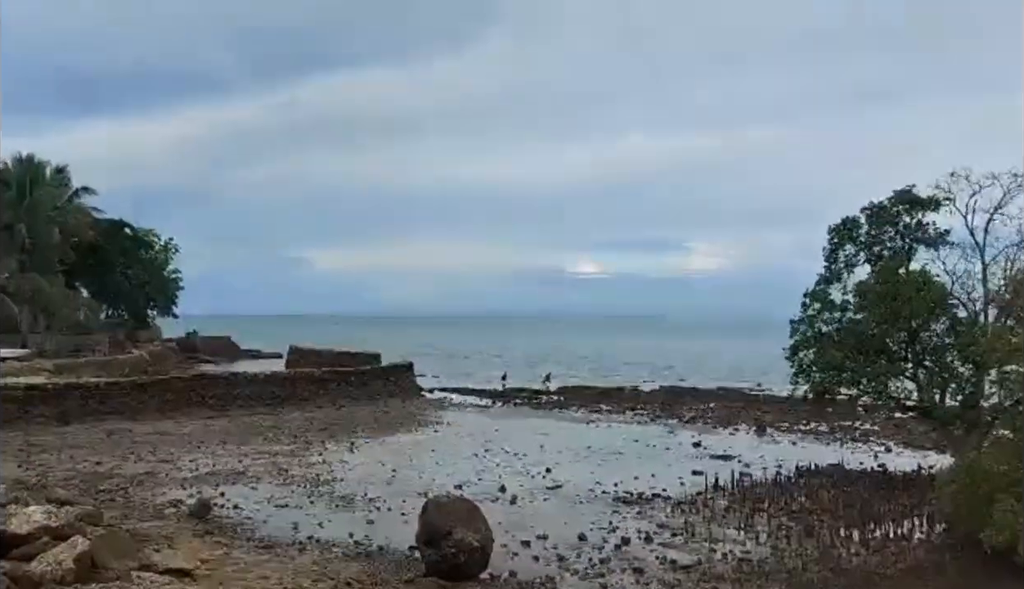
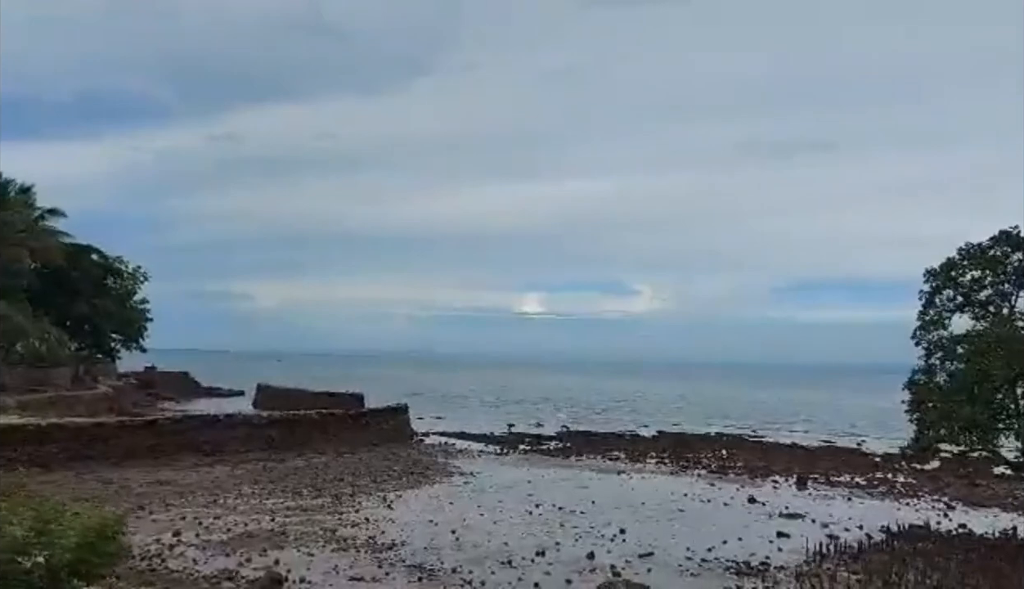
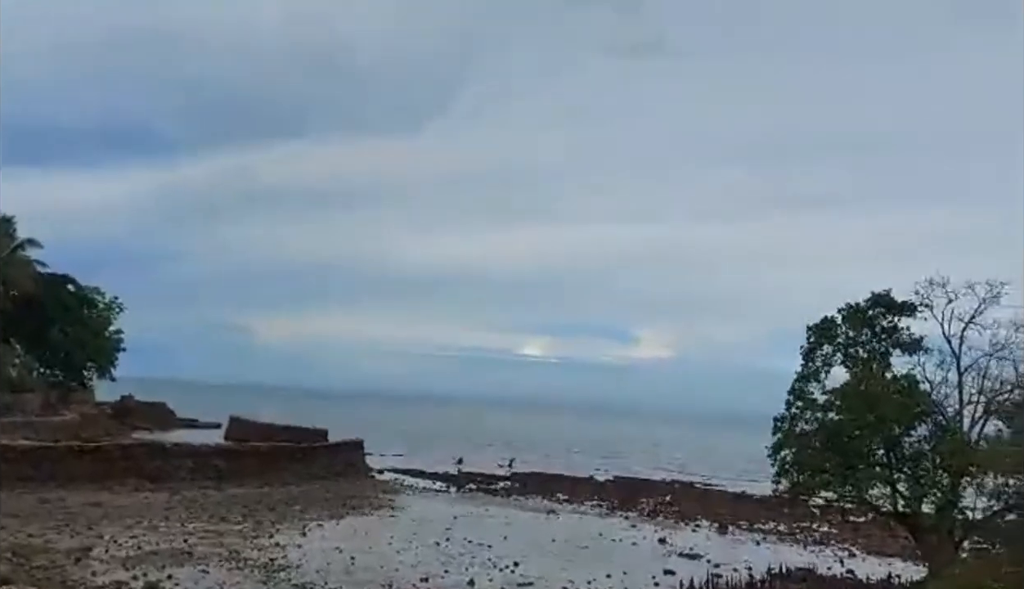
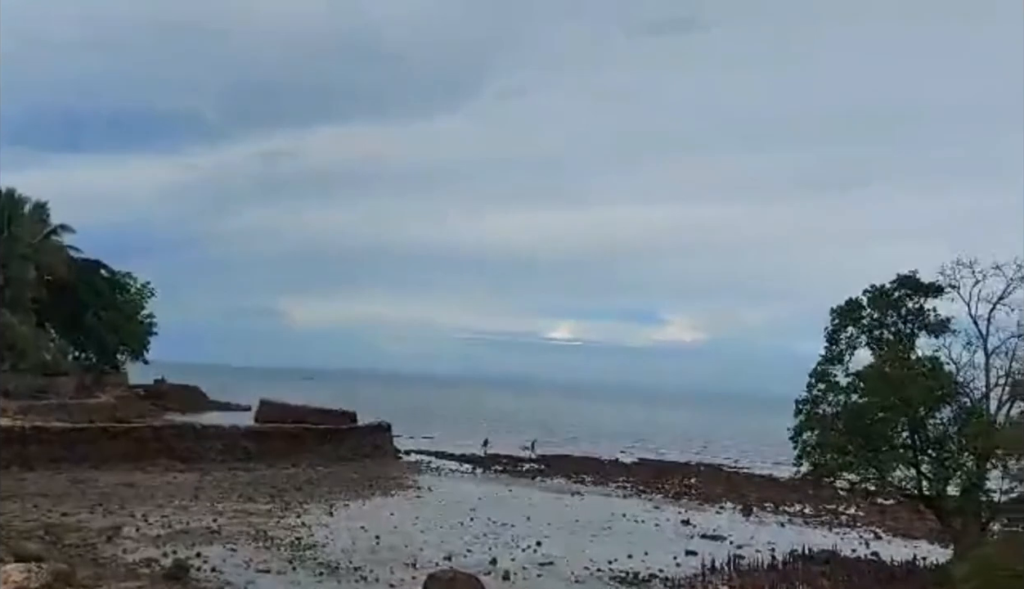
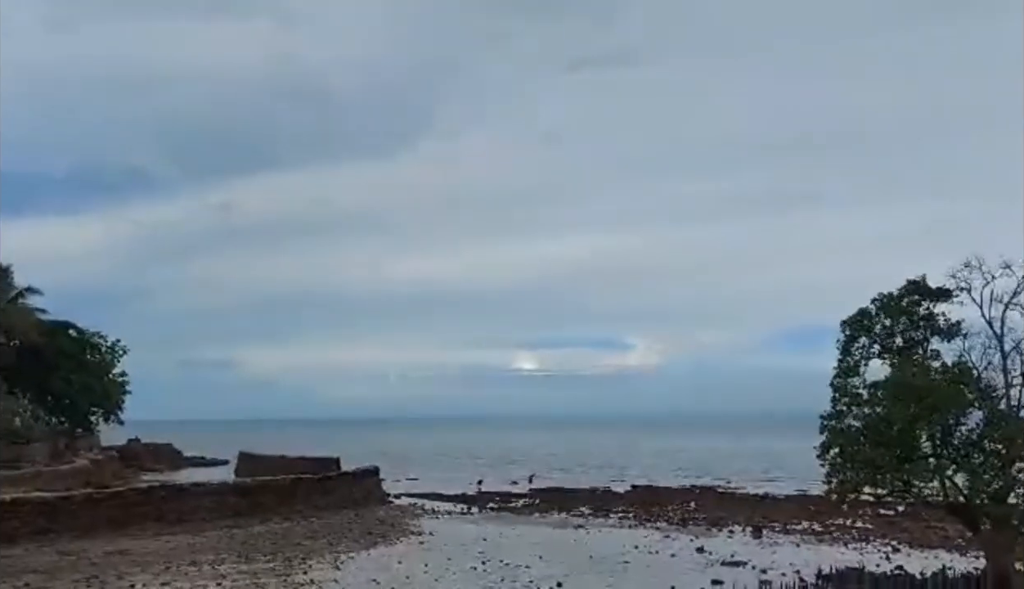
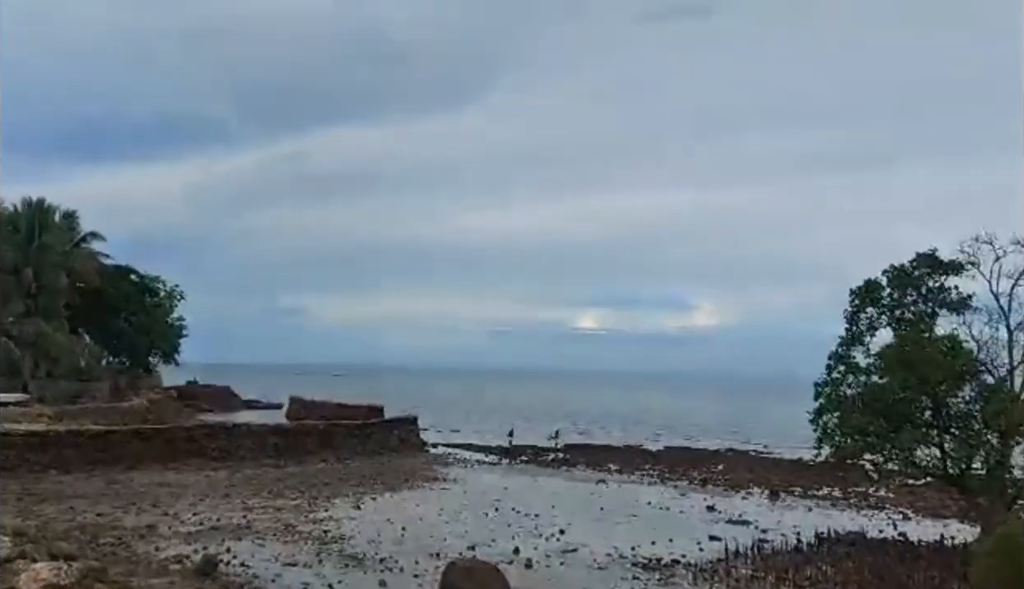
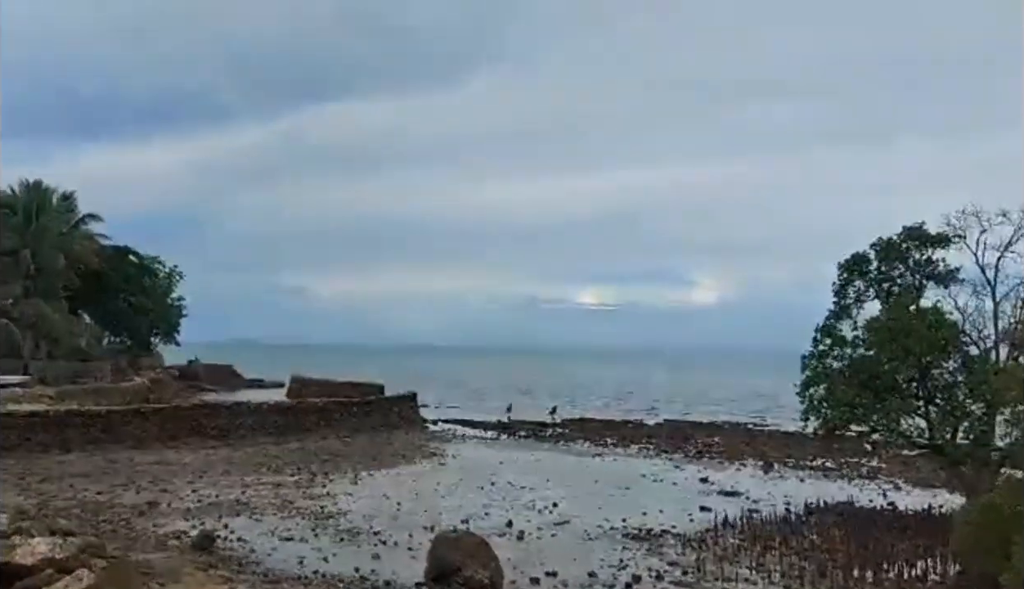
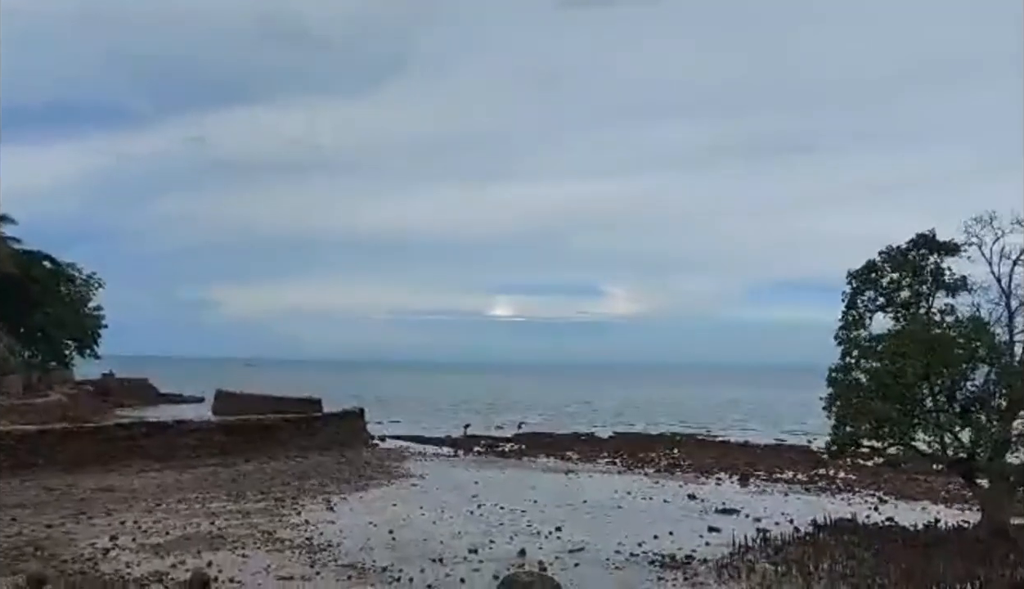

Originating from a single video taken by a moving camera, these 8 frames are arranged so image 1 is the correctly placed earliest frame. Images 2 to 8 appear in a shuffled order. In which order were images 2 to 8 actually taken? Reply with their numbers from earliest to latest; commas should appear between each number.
7, 6, 4, 3, 5, 8, 2
